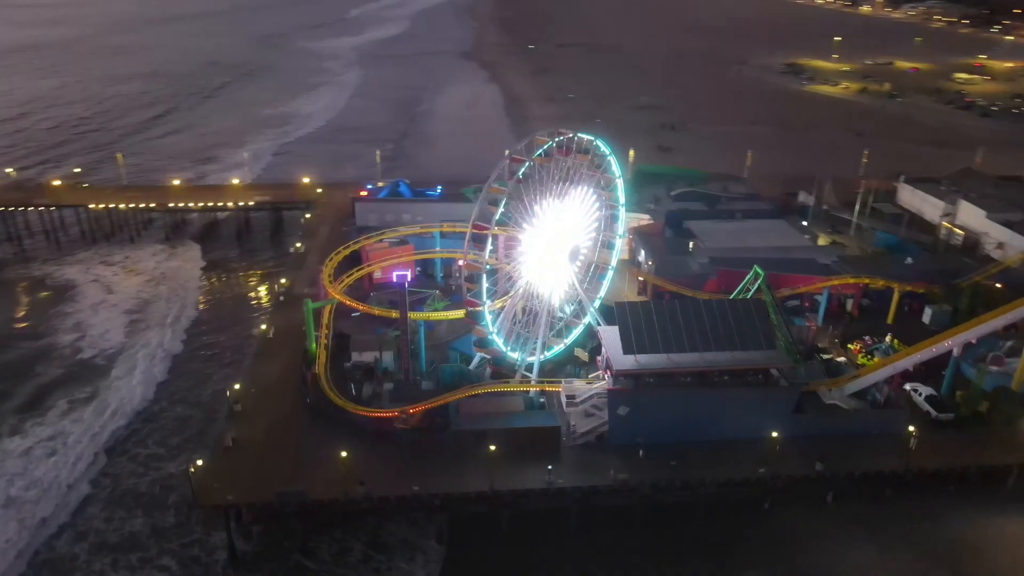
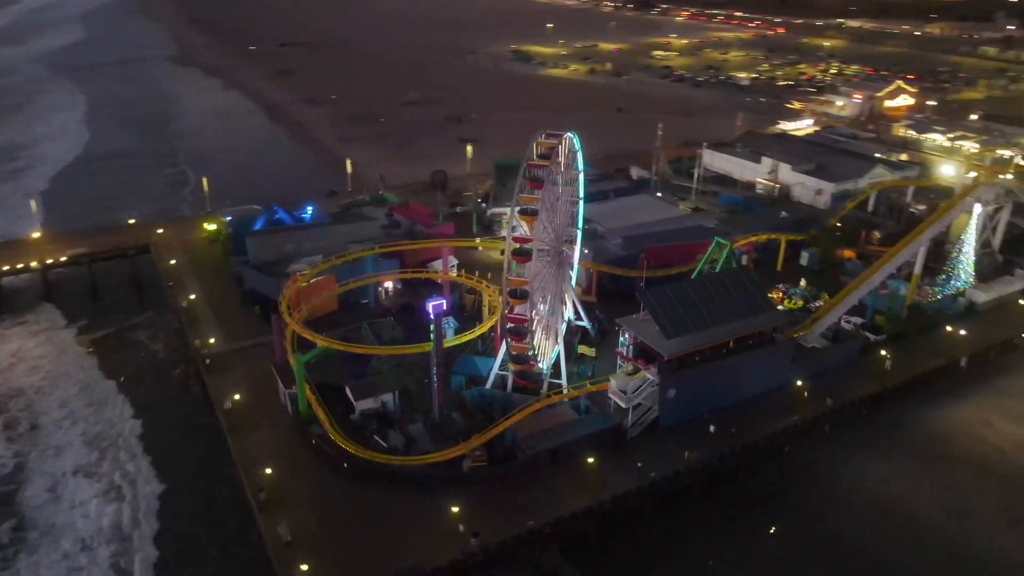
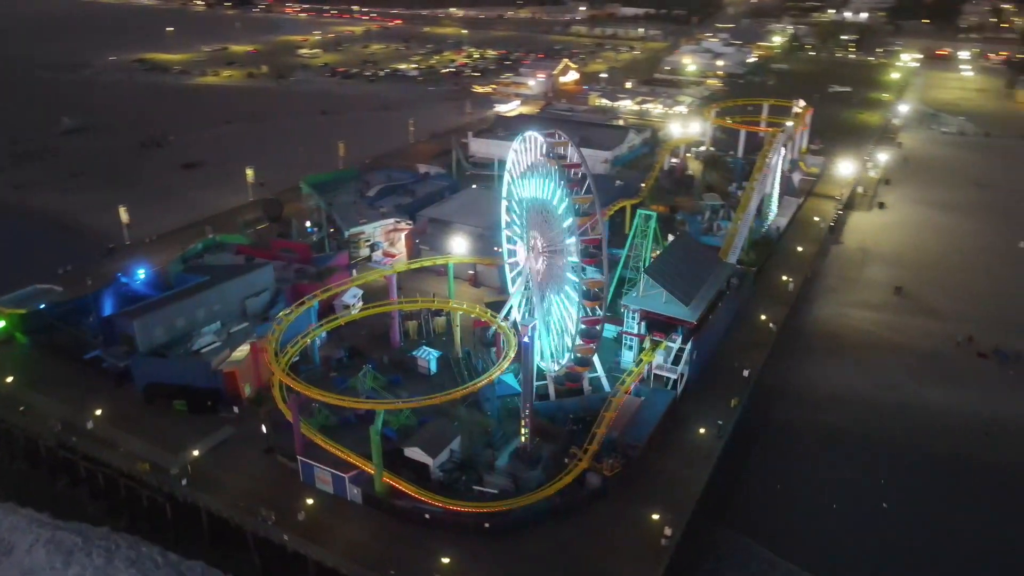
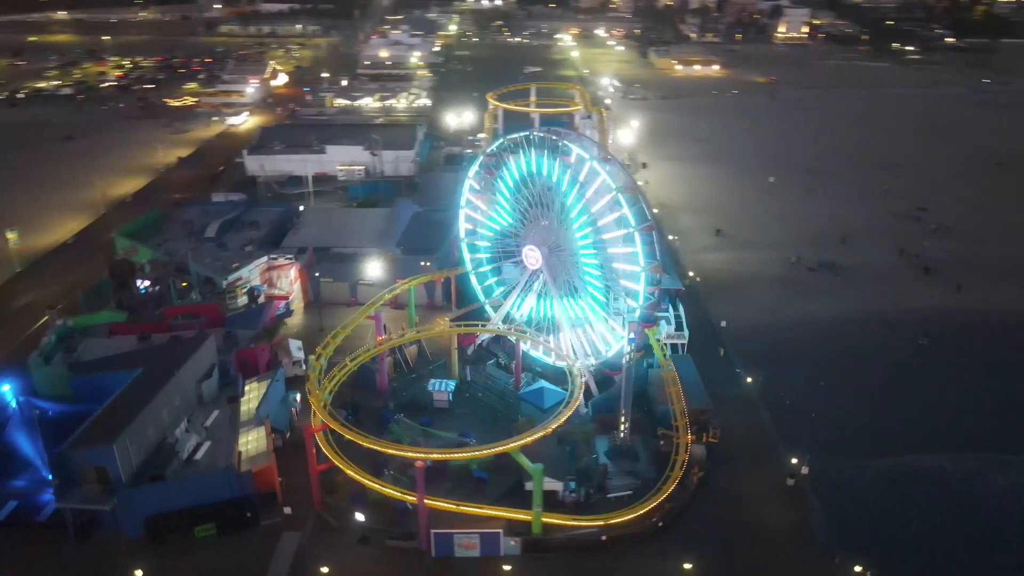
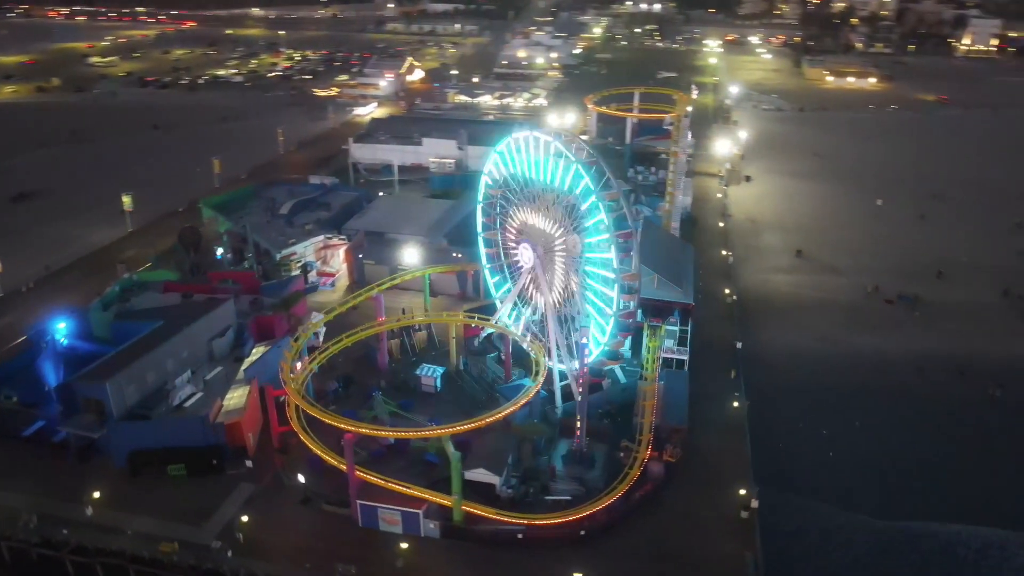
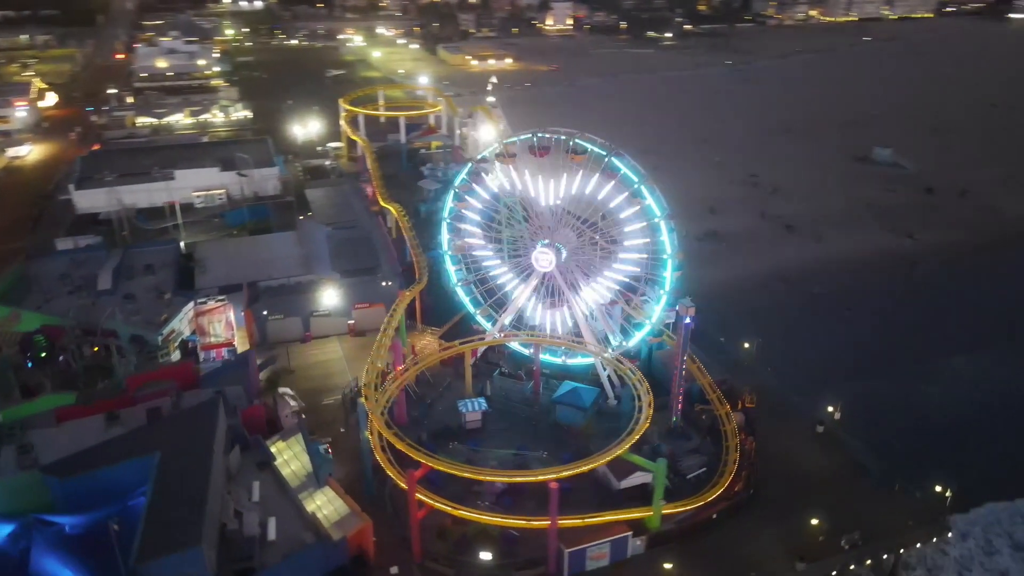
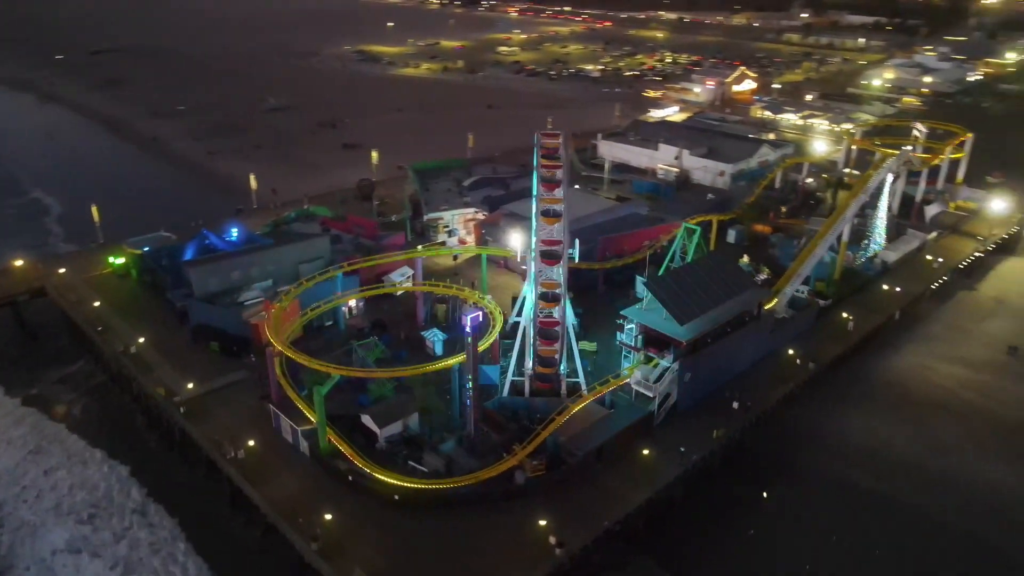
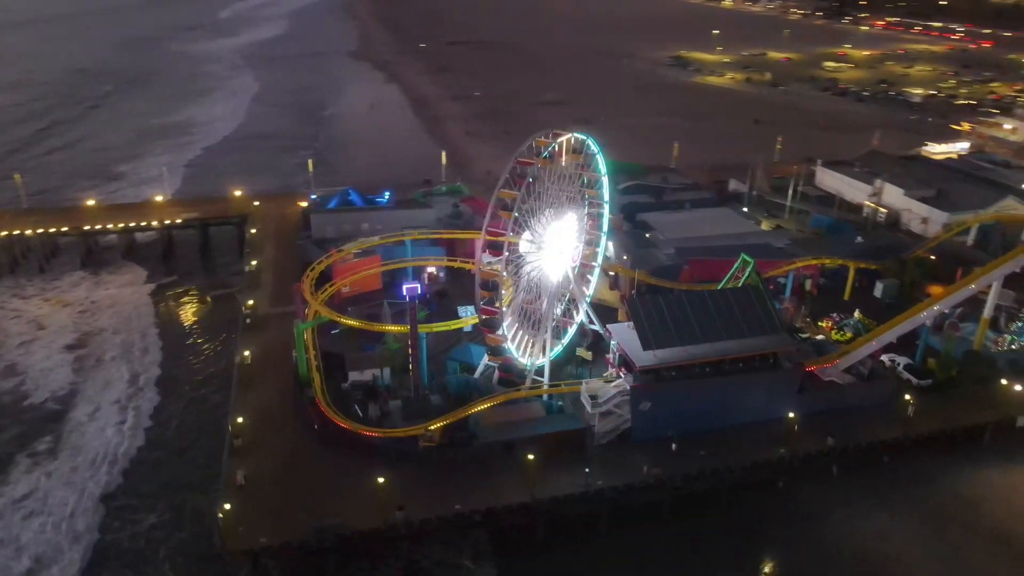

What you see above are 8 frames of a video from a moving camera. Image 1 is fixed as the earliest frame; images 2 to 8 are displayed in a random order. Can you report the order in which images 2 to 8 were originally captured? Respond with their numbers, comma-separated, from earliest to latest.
8, 2, 7, 3, 5, 4, 6
